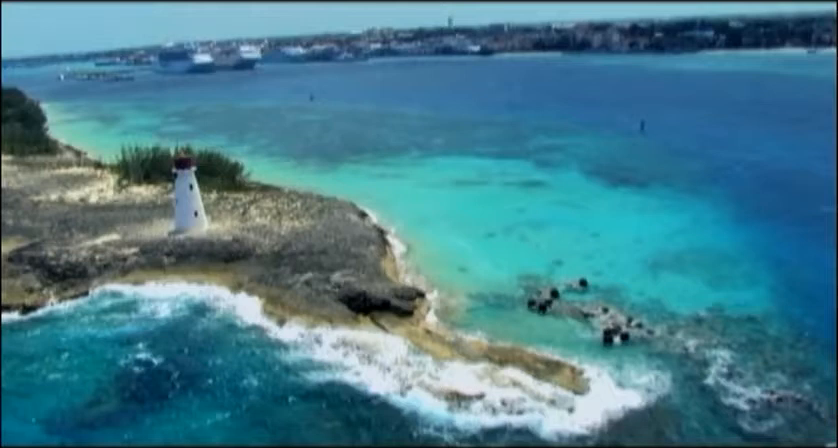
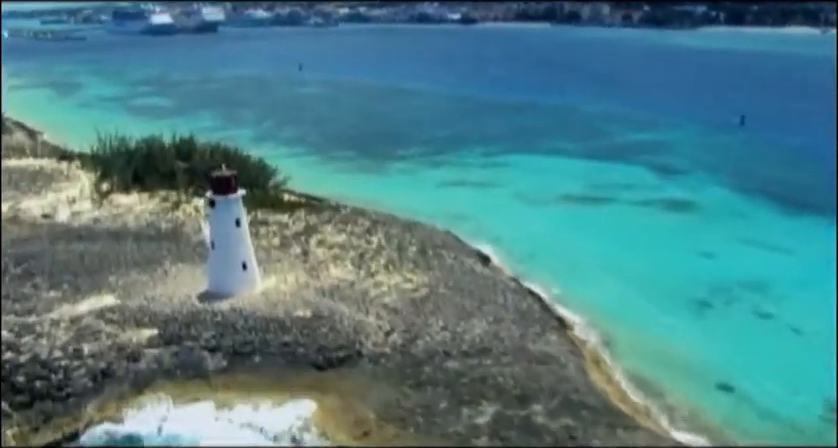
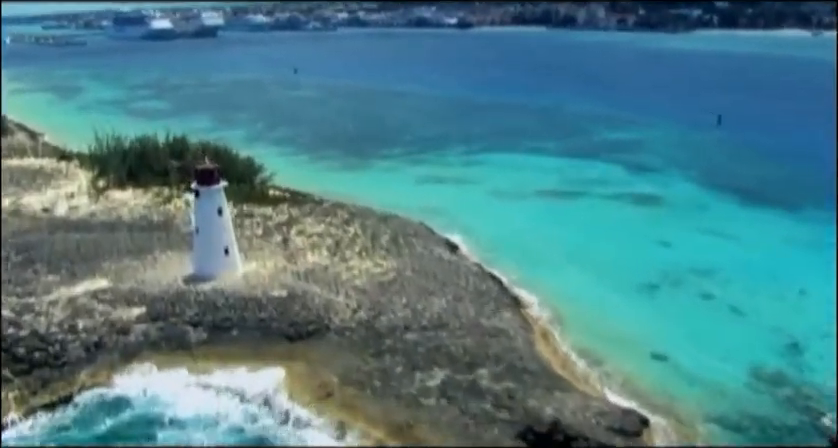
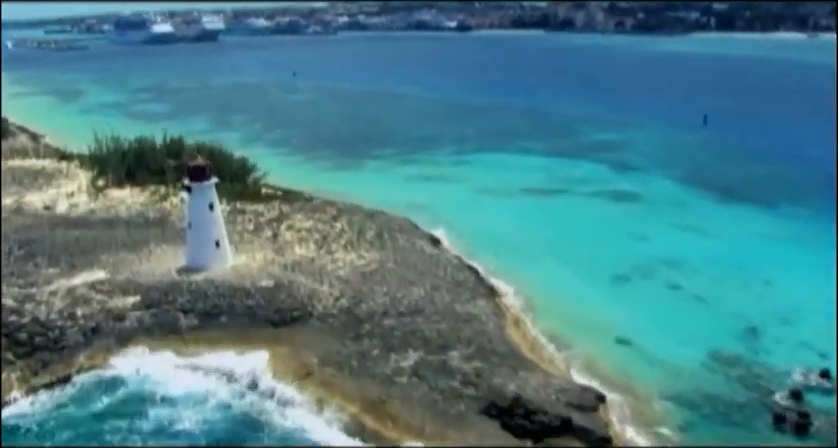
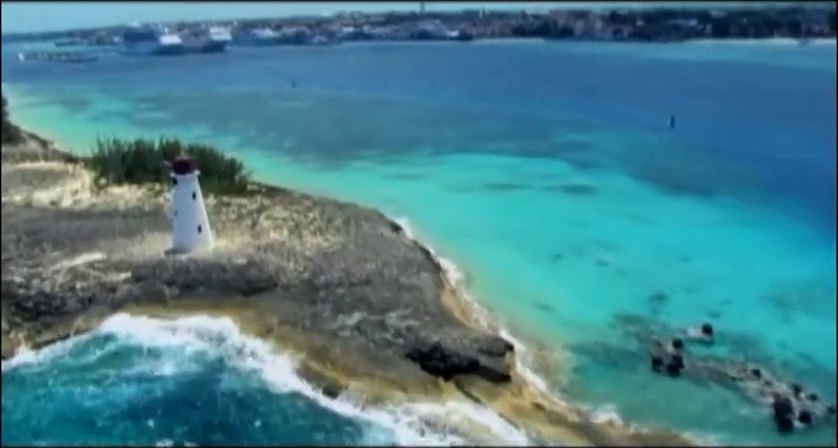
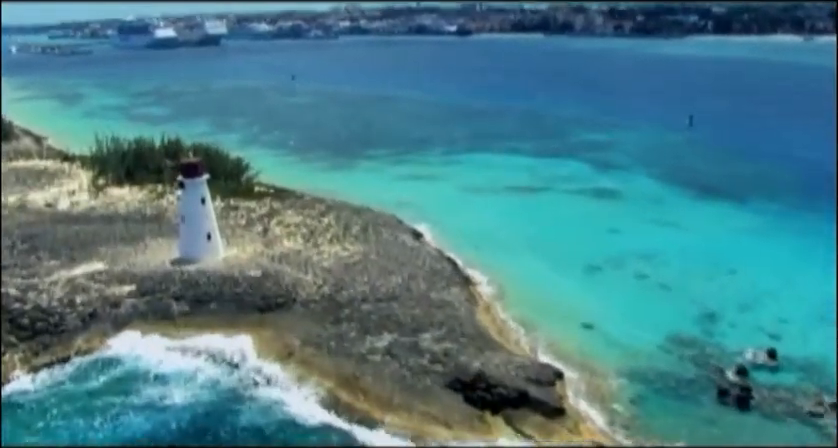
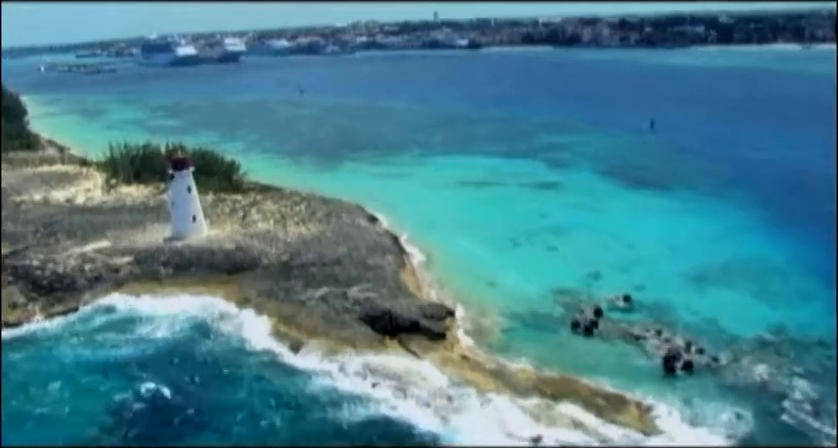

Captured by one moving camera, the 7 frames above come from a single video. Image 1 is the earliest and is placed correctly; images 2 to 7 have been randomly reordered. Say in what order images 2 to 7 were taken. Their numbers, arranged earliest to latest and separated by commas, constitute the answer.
7, 5, 6, 4, 3, 2
